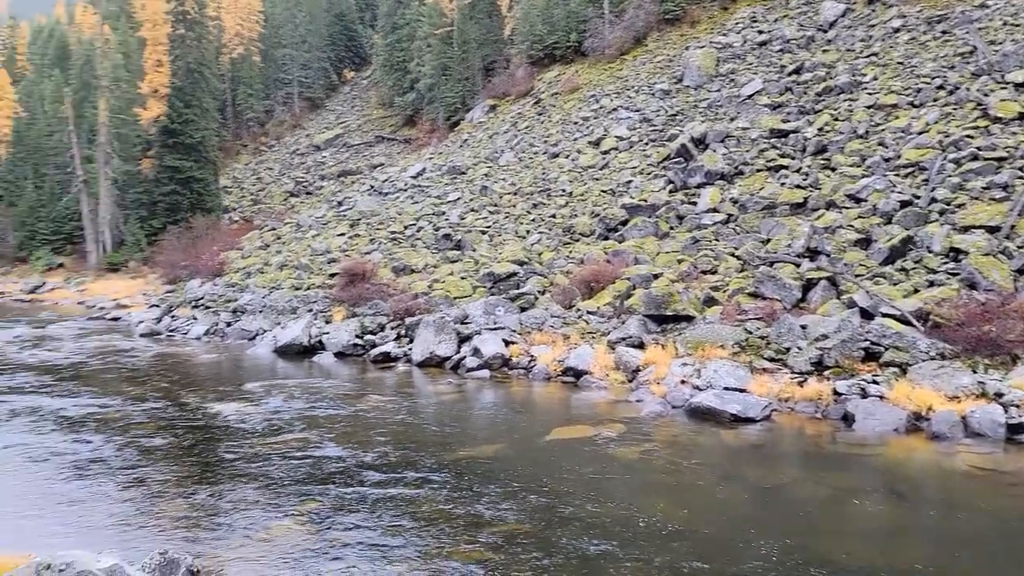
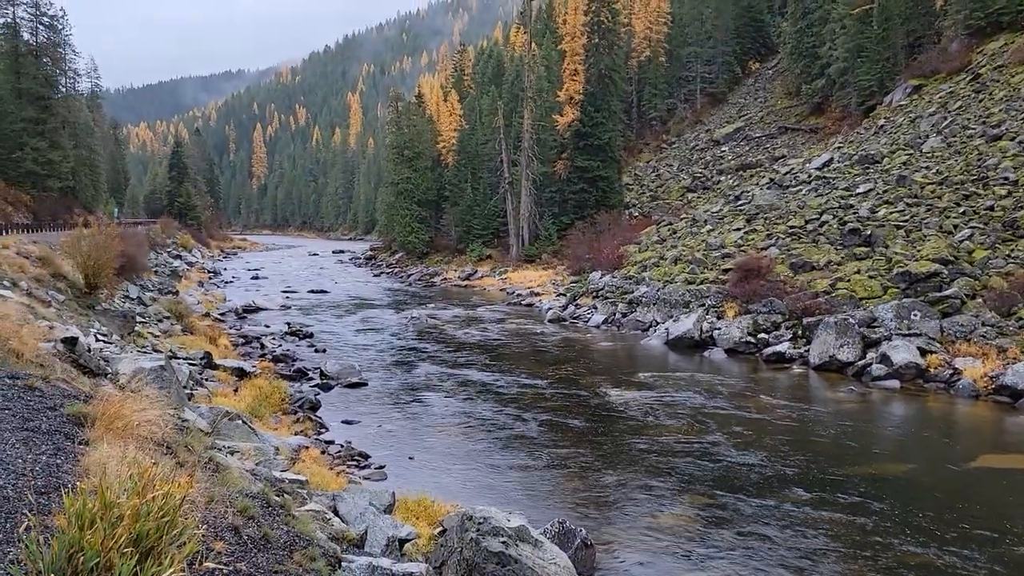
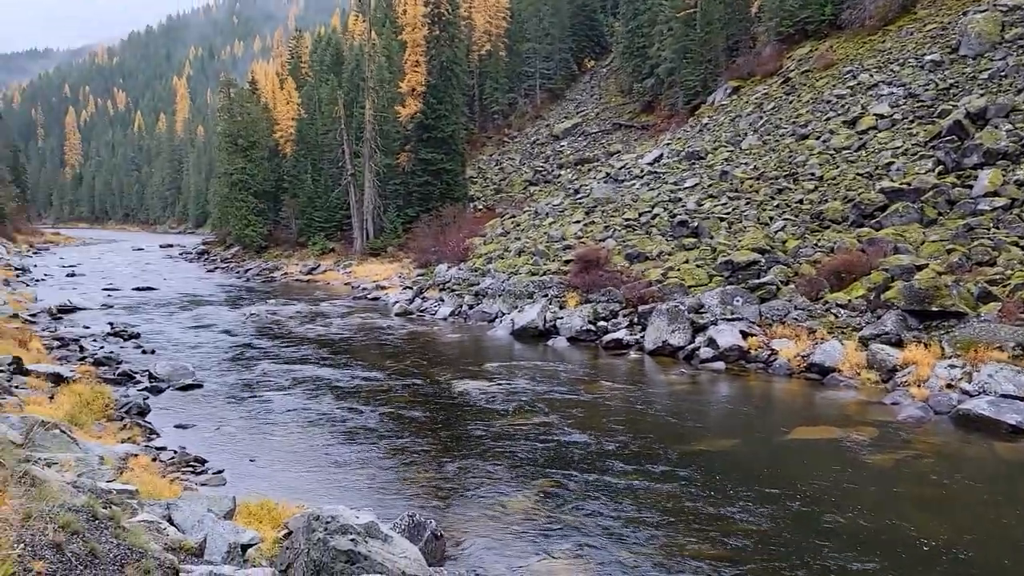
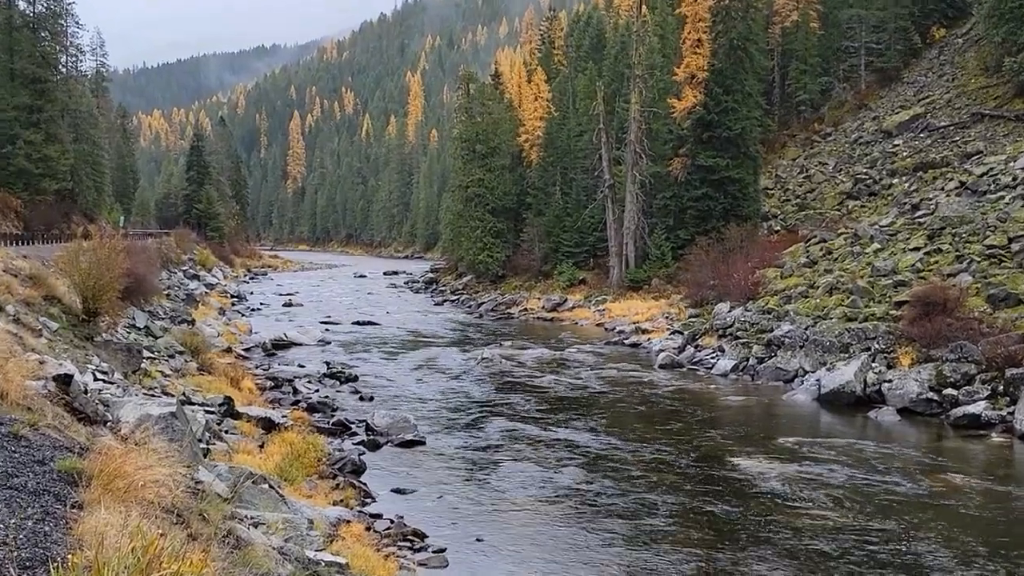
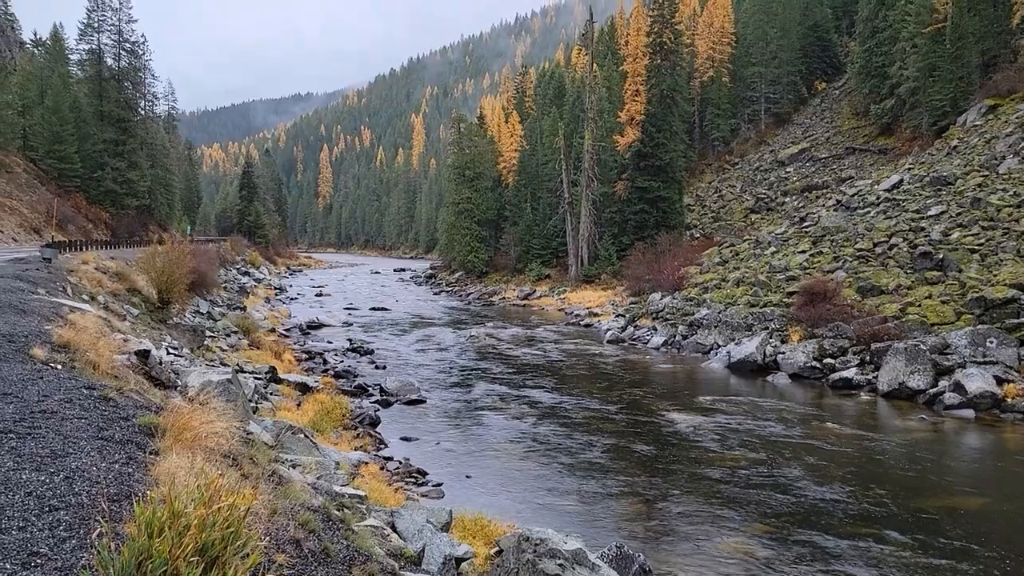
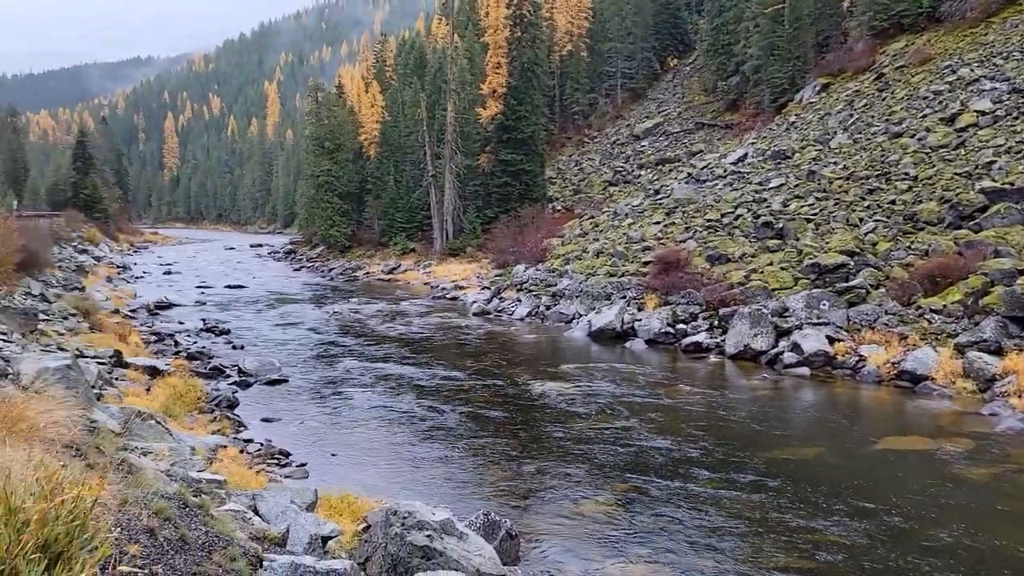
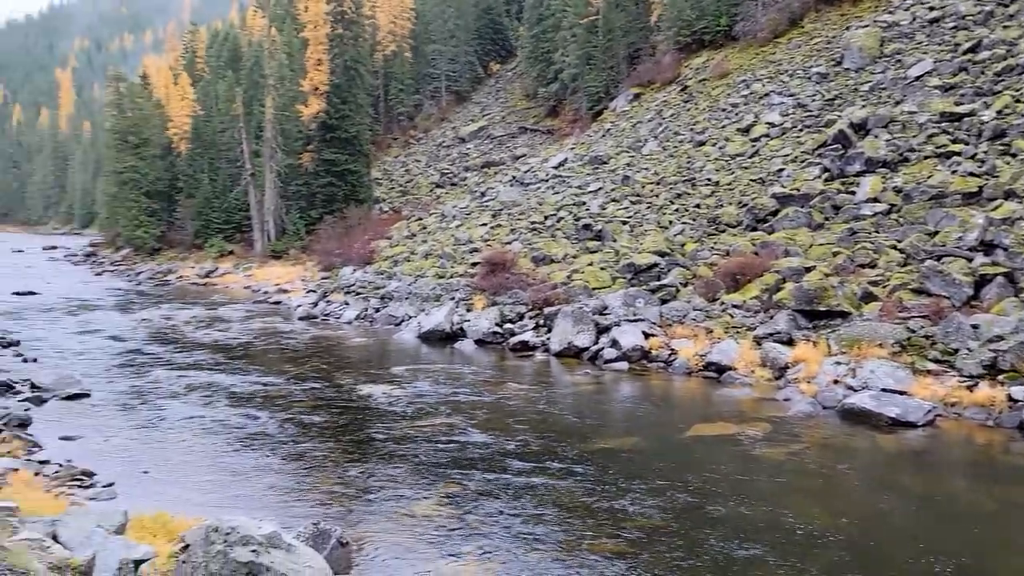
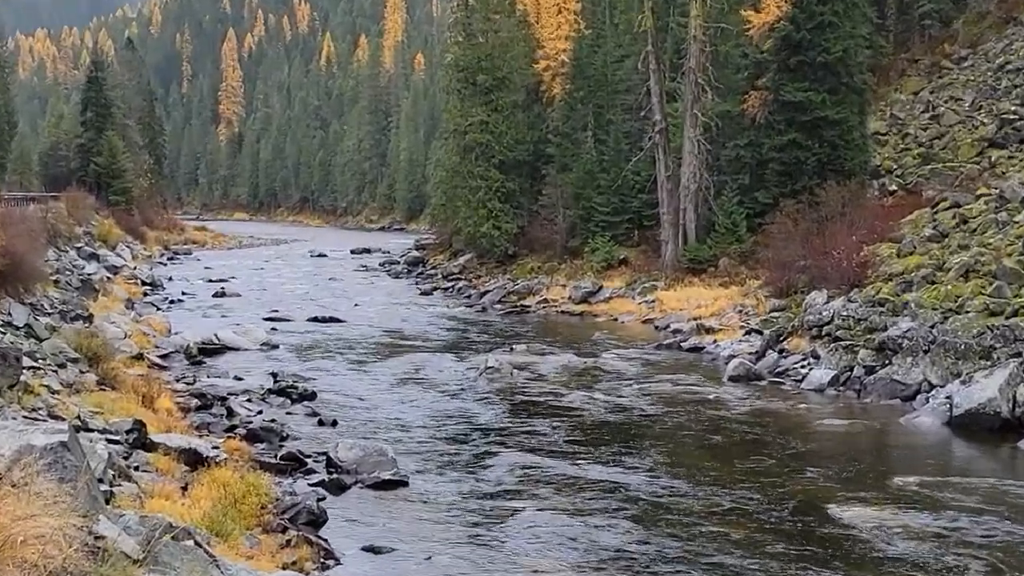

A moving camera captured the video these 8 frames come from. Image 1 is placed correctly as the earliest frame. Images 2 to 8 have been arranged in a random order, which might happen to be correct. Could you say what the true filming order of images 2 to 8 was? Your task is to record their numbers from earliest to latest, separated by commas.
7, 3, 6, 2, 5, 4, 8
